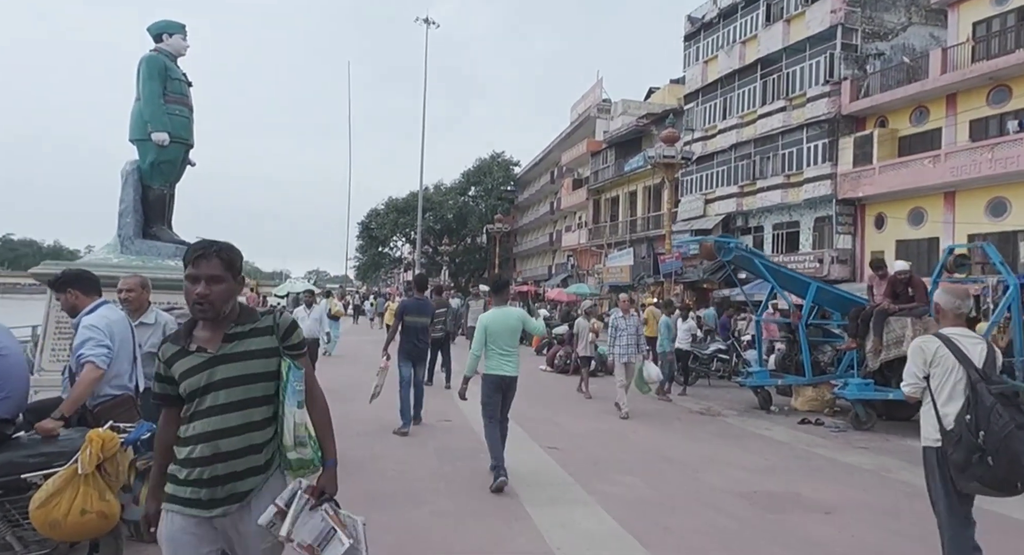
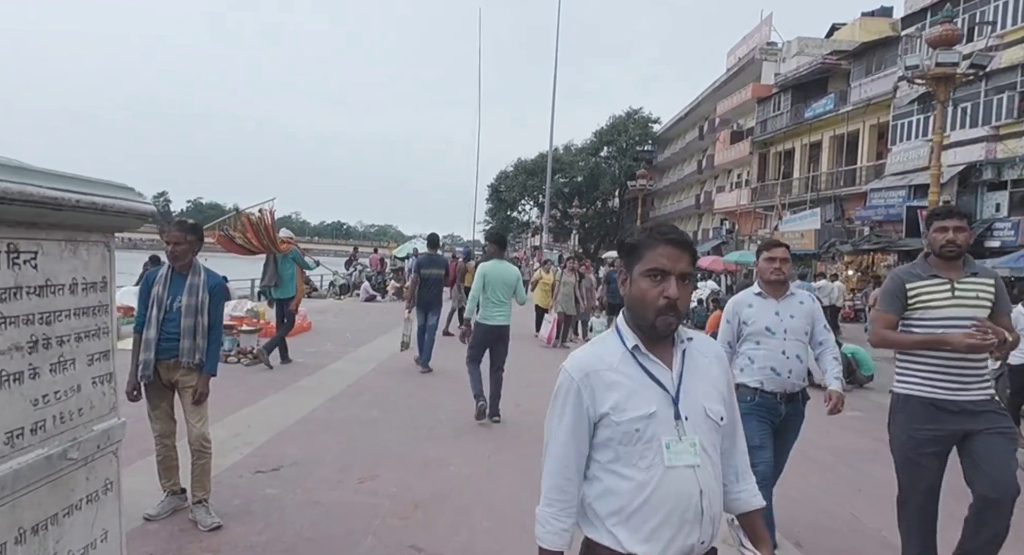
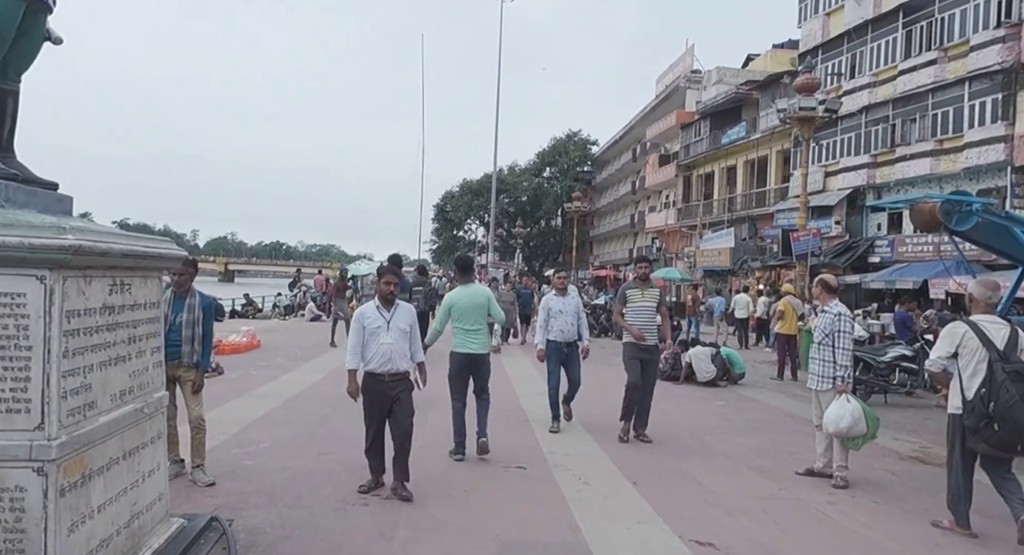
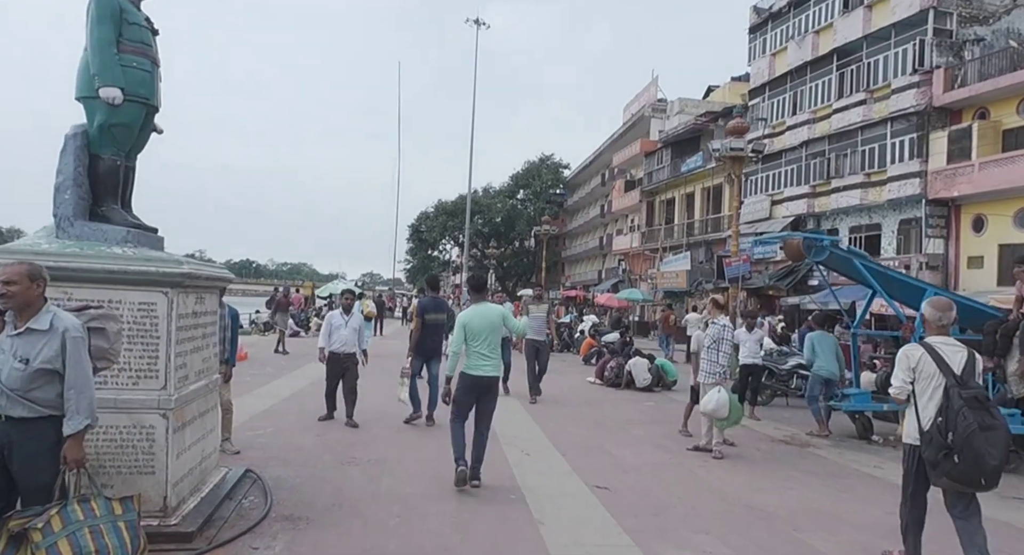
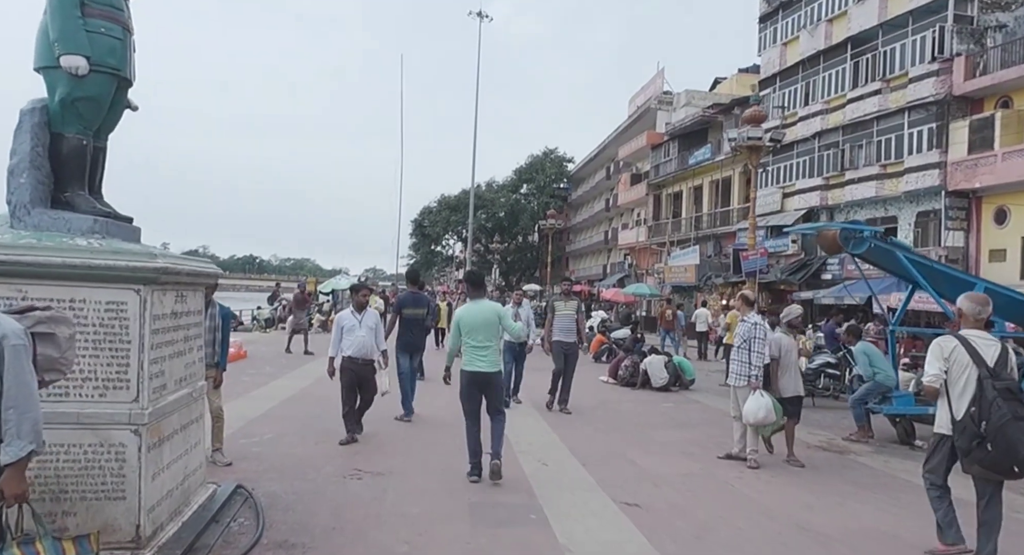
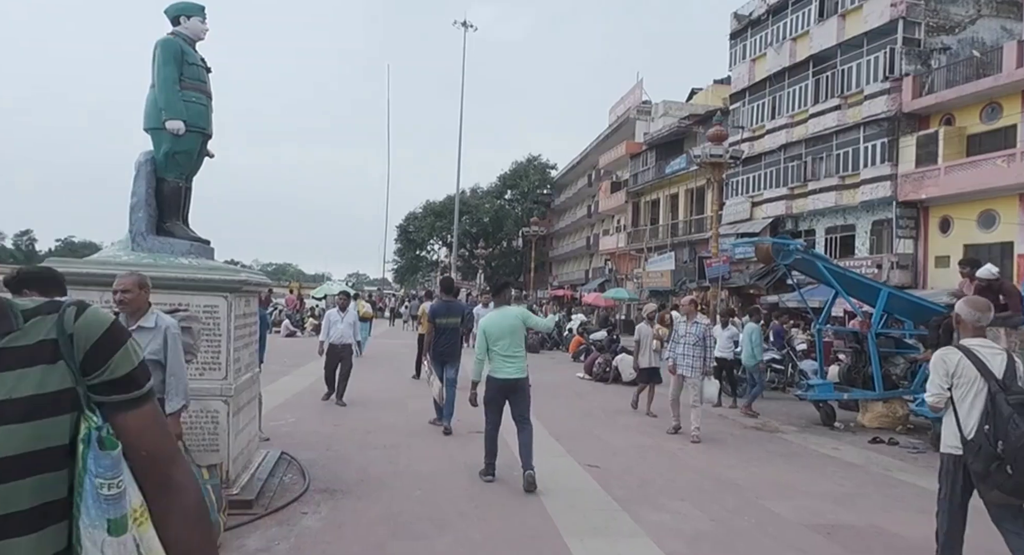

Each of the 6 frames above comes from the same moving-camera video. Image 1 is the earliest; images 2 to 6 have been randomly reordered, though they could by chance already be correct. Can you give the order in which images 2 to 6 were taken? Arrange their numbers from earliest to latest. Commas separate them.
6, 4, 5, 3, 2
